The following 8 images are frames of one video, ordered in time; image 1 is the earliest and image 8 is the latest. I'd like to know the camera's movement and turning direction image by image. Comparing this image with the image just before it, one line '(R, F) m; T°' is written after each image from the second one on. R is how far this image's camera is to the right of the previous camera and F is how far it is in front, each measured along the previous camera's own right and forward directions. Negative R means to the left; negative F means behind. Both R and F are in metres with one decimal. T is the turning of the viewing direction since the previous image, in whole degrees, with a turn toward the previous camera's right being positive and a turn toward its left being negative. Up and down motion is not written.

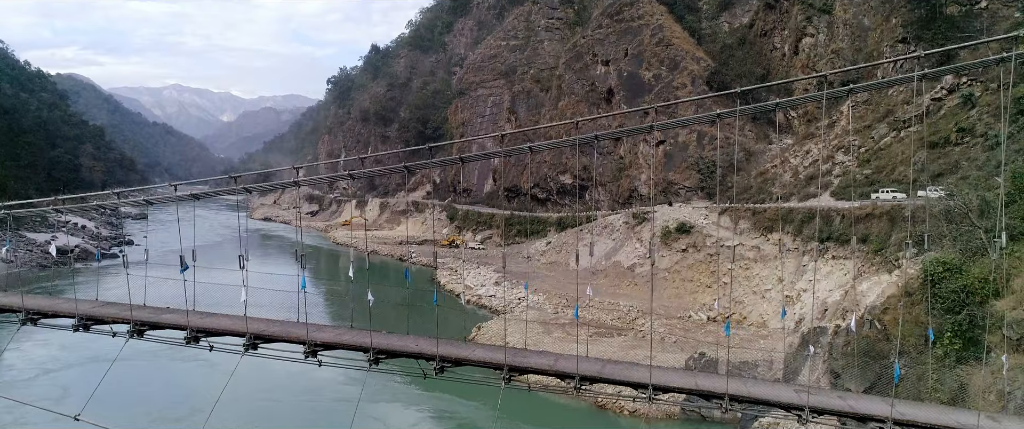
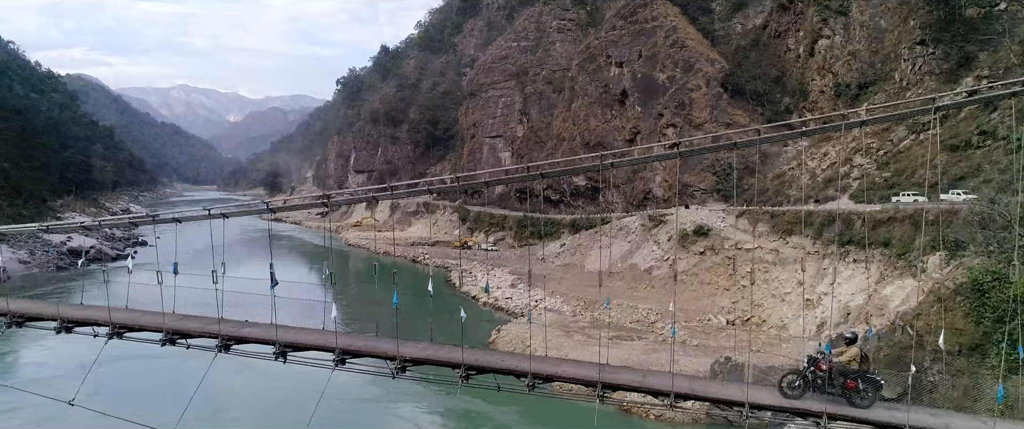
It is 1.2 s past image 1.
(-0.3, 0.0) m; -1°
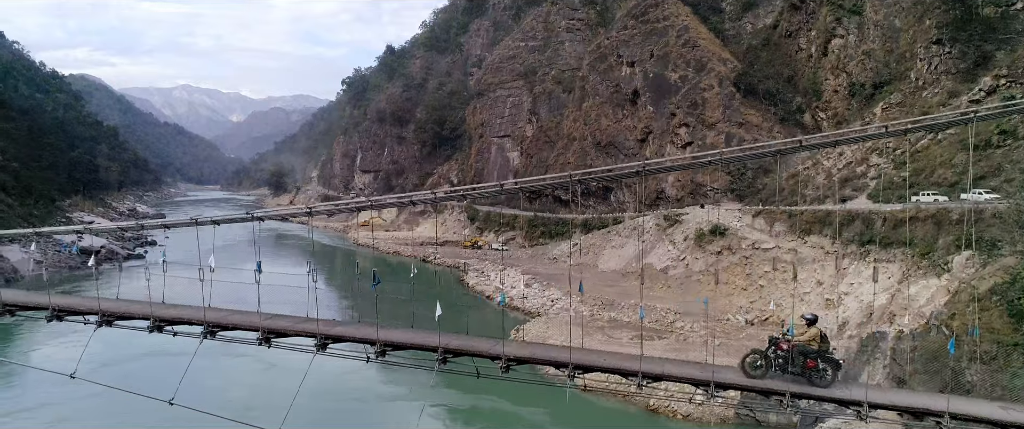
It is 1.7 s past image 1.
(-0.4, 0.0) m; 0°
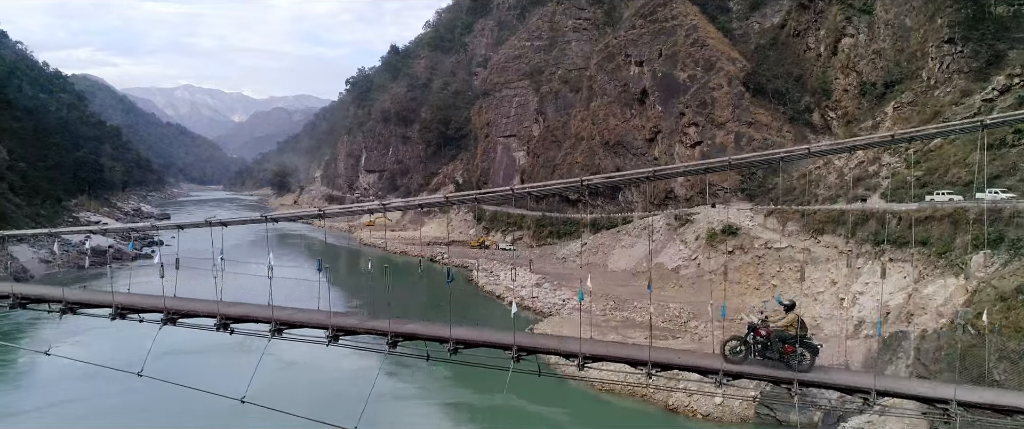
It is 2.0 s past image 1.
(-0.3, 0.0) m; 0°
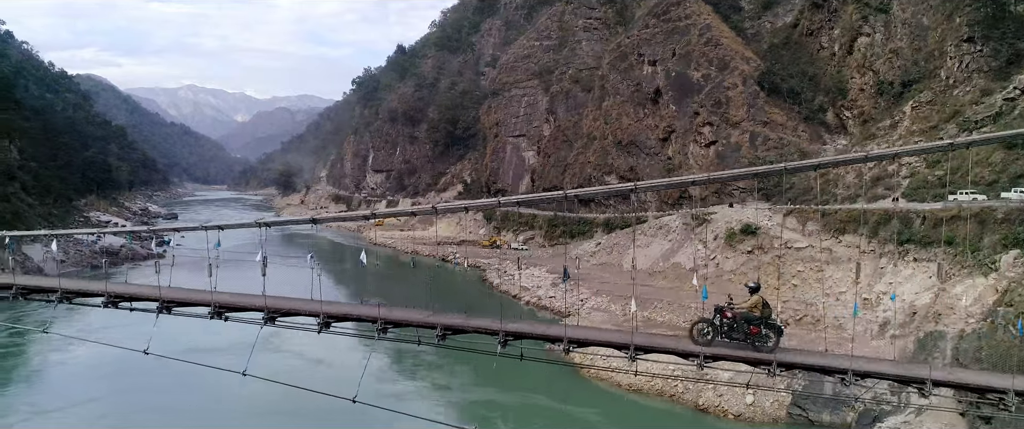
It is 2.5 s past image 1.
(-0.5, 0.0) m; 0°
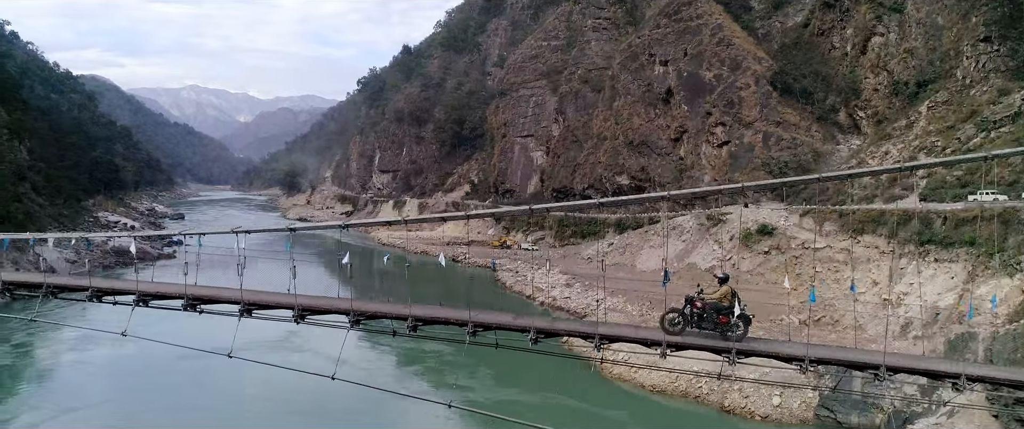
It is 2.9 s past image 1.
(-0.4, 0.0) m; 0°
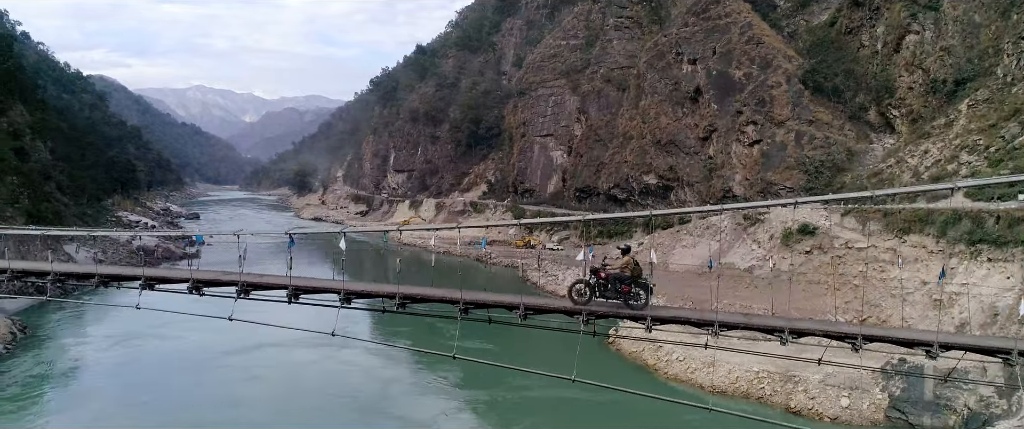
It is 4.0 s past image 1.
(-1.0, +0.1) m; 0°
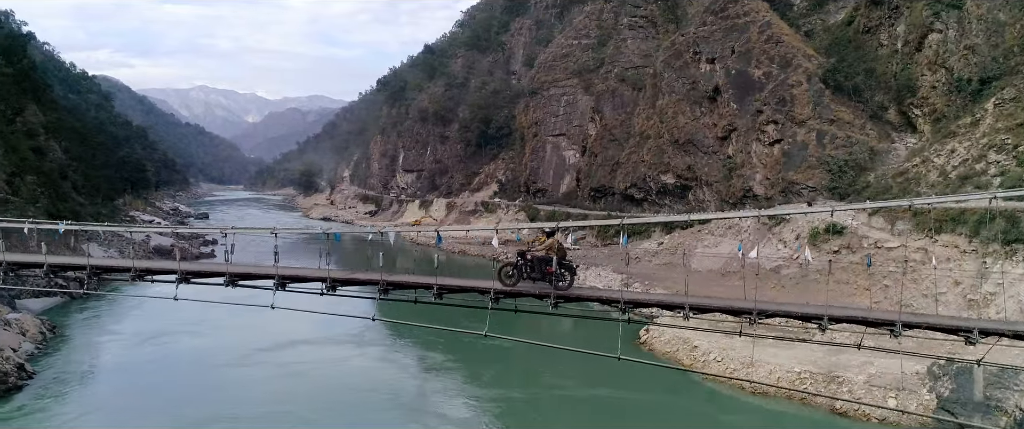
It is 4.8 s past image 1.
(-0.7, +0.1) m; 0°
